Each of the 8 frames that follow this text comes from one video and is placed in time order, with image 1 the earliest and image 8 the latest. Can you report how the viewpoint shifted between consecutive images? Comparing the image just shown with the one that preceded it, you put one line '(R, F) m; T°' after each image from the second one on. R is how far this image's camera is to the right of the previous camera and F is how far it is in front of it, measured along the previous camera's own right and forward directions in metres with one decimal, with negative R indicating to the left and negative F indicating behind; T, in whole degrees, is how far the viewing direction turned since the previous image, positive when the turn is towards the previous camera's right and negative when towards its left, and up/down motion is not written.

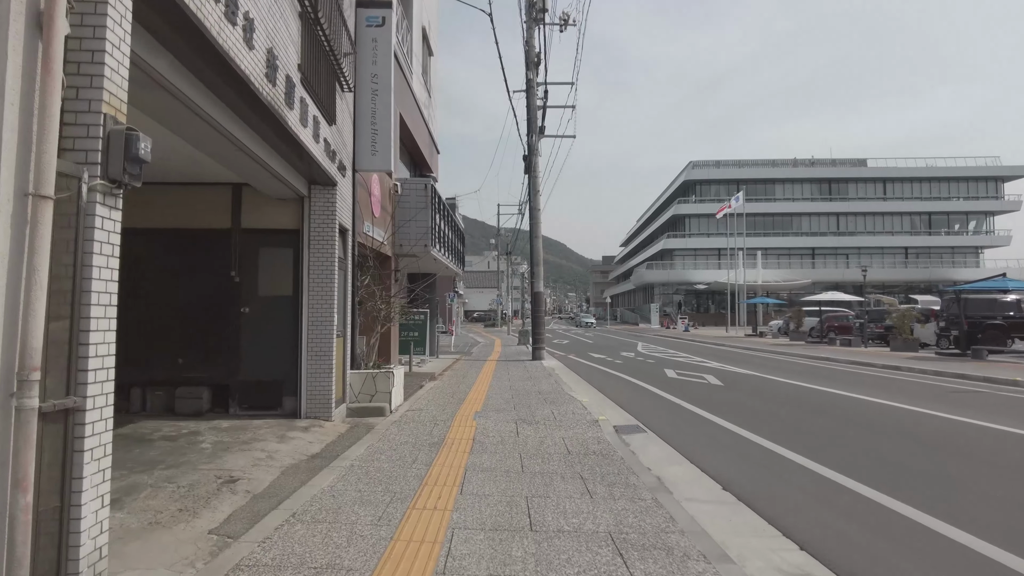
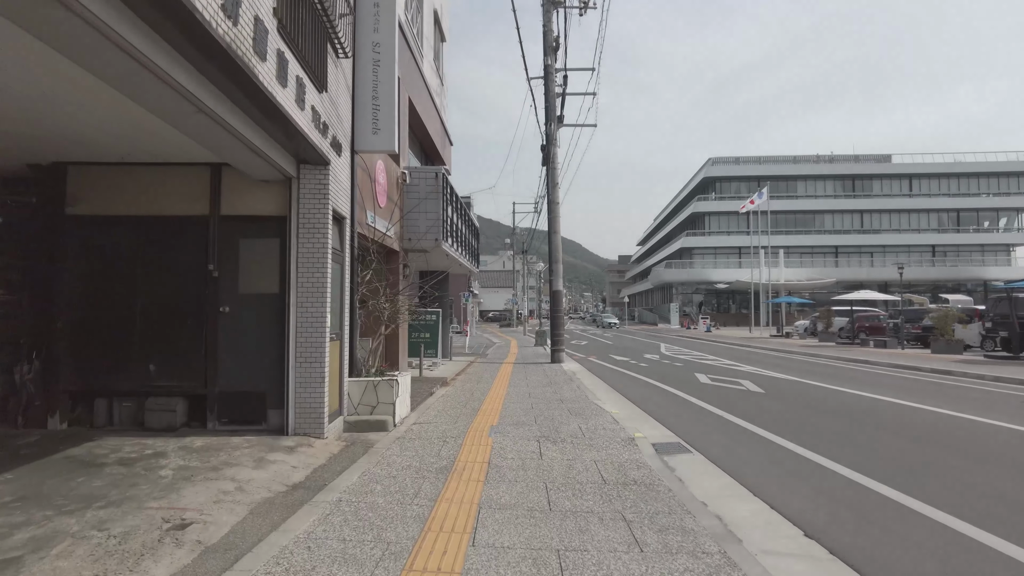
(-0.1, +1.2) m; -1°
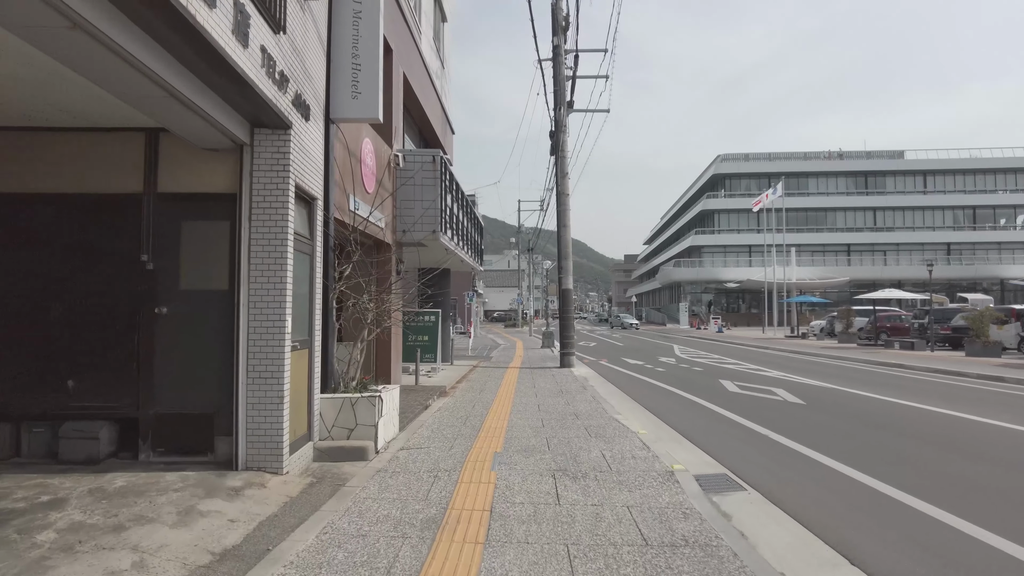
(0.0, +1.5) m; 0°
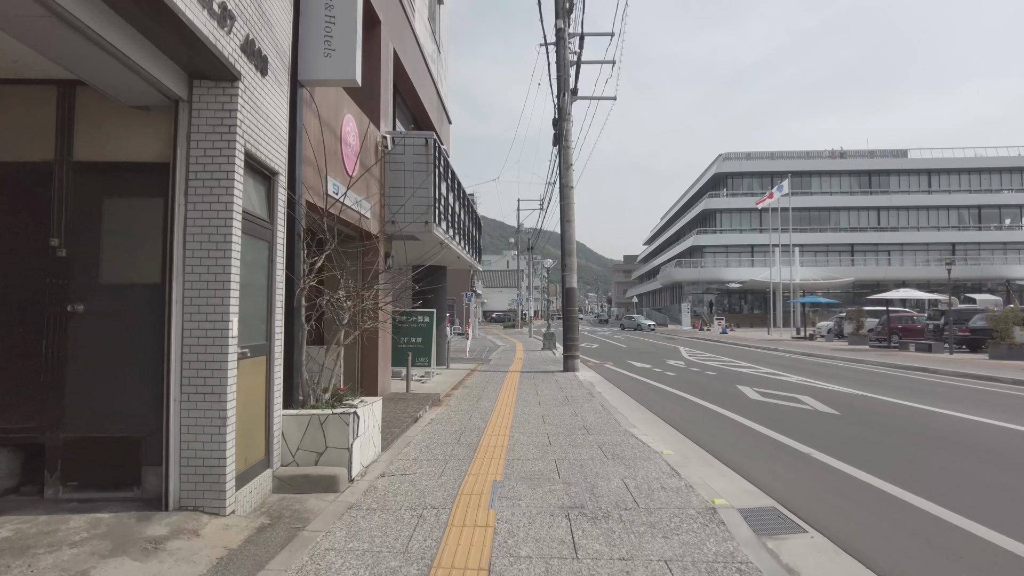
(0.0, +1.2) m; 0°
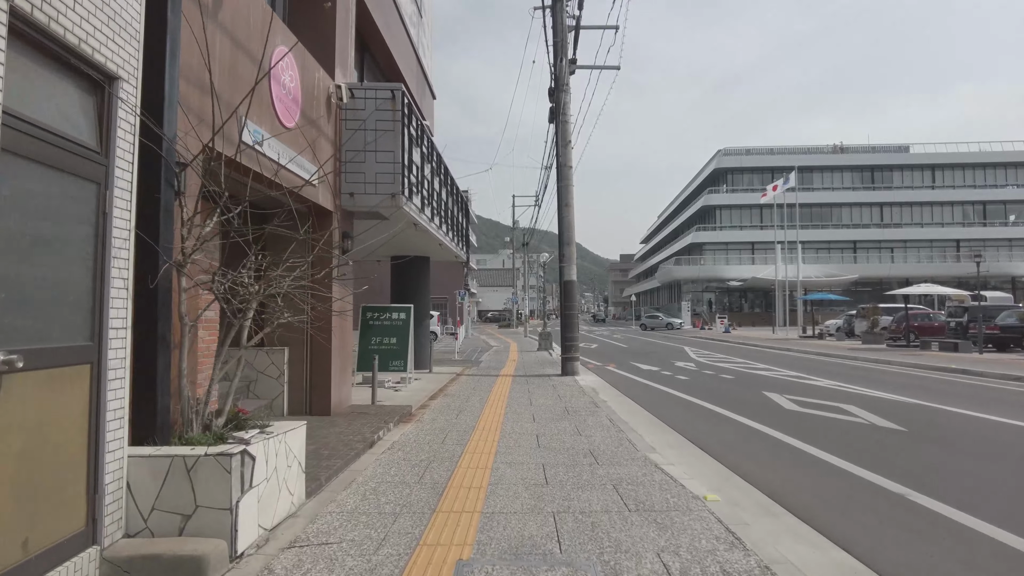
(+0.1, +2.0) m; 0°
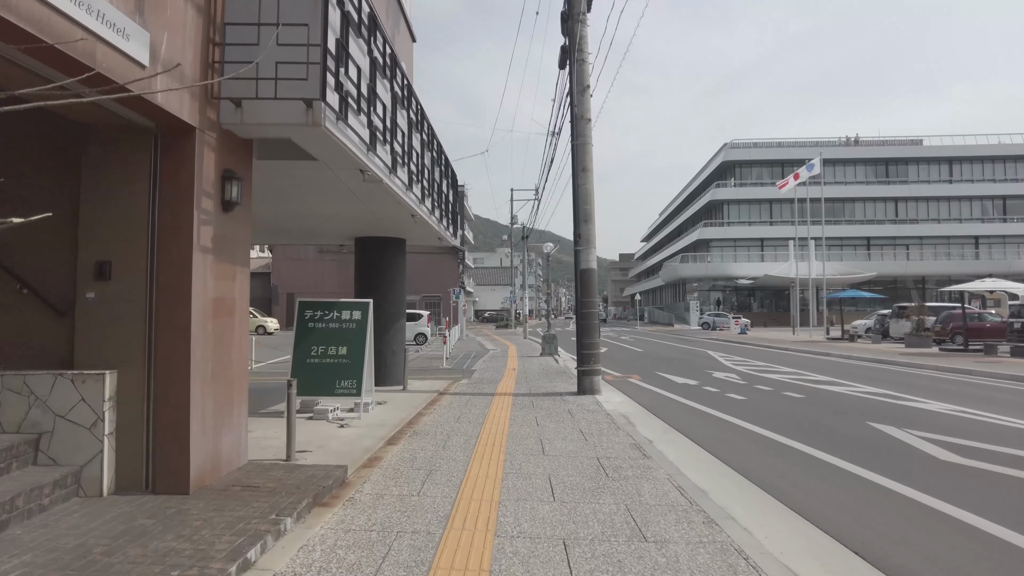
(-0.1, +3.7) m; 0°
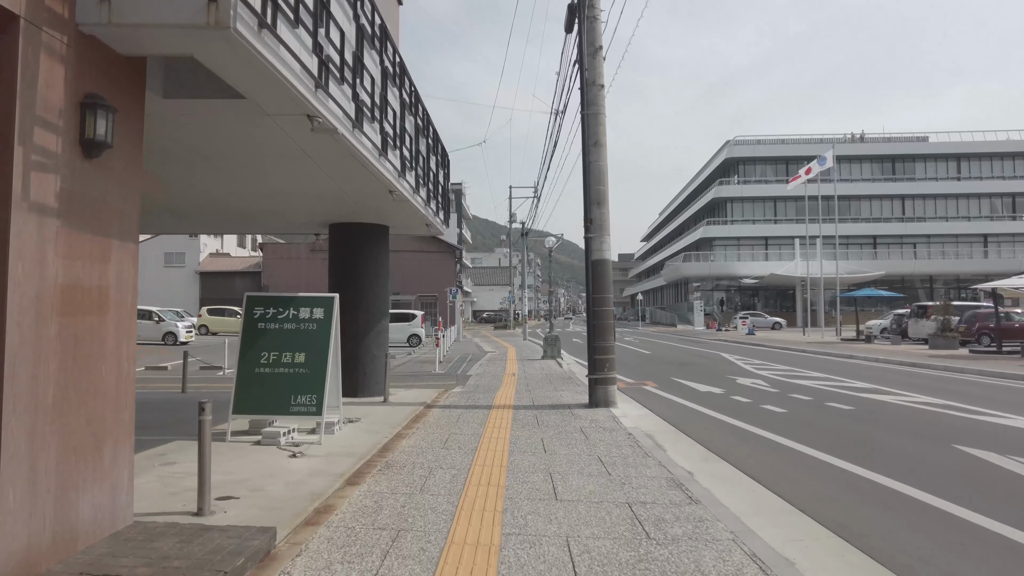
(0.0, +1.7) m; 0°
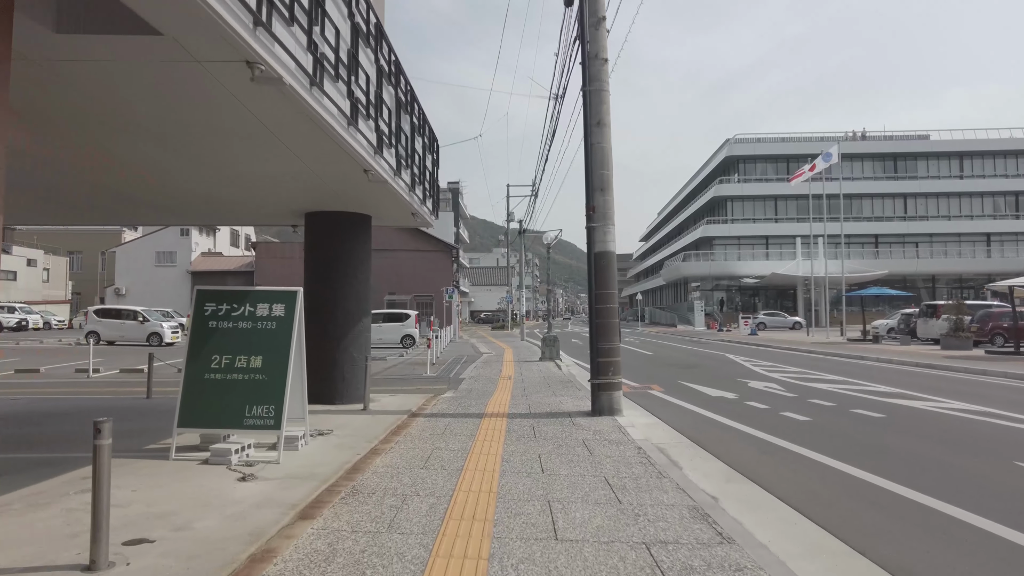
(+0.1, +1.0) m; 0°
